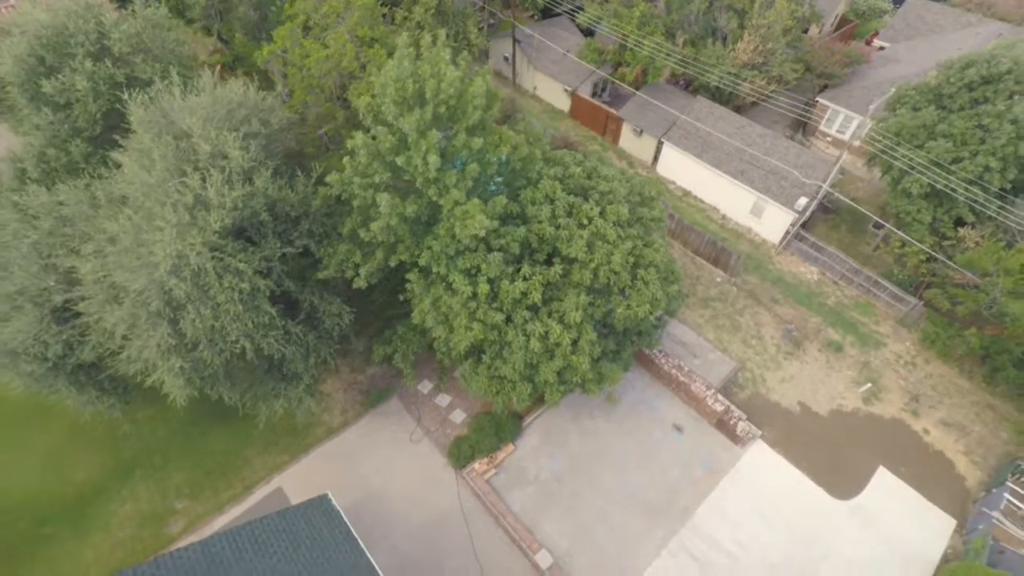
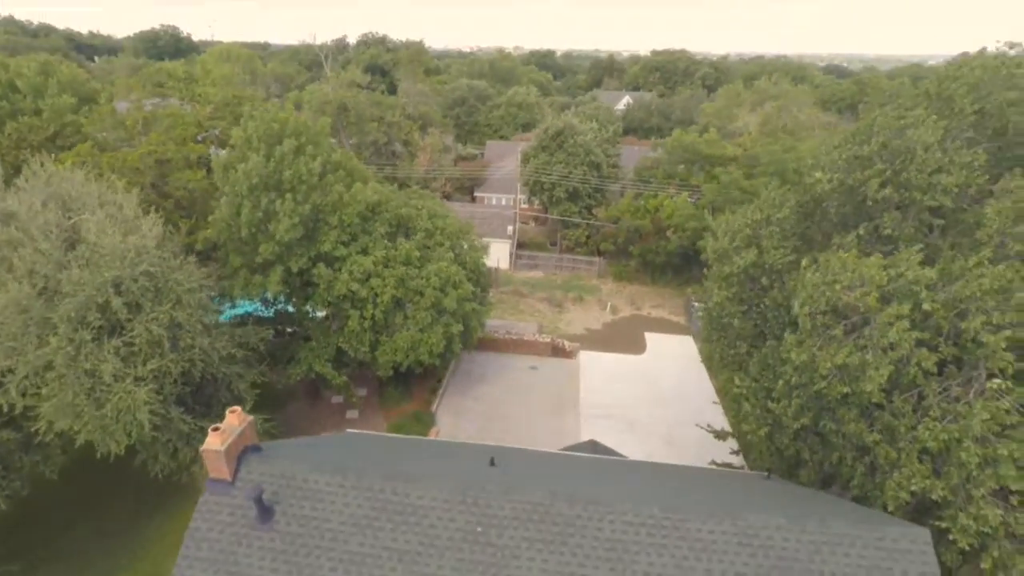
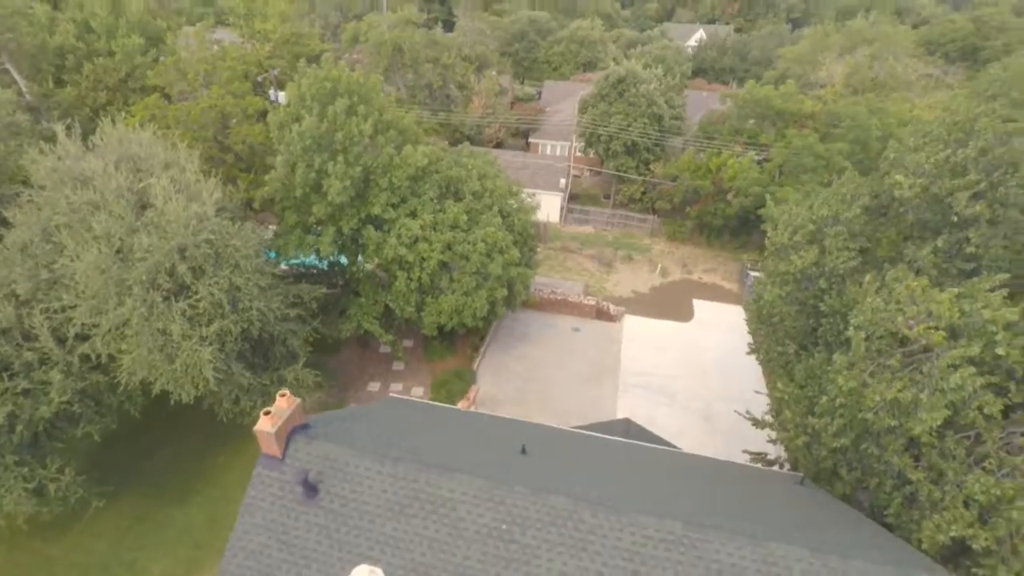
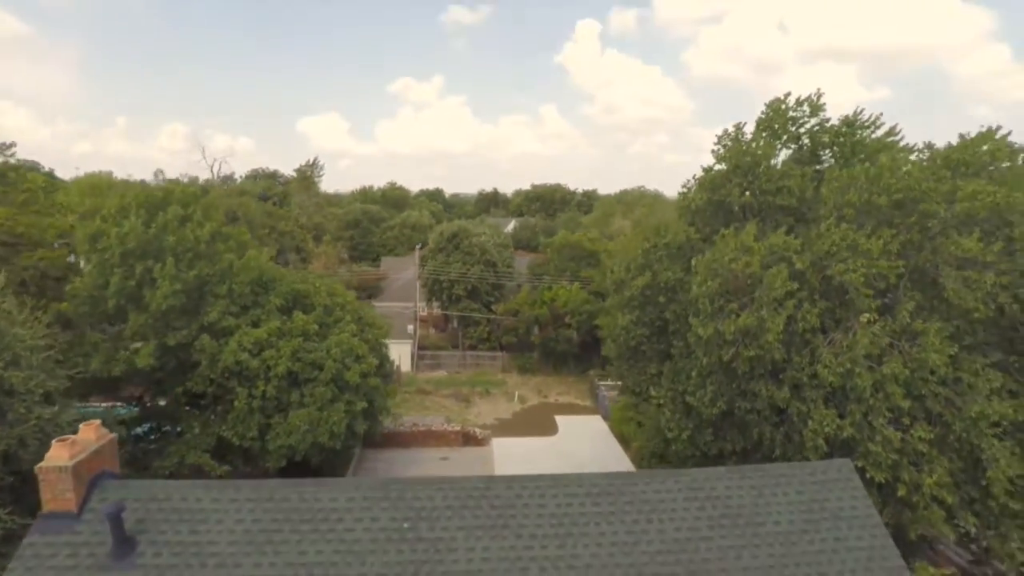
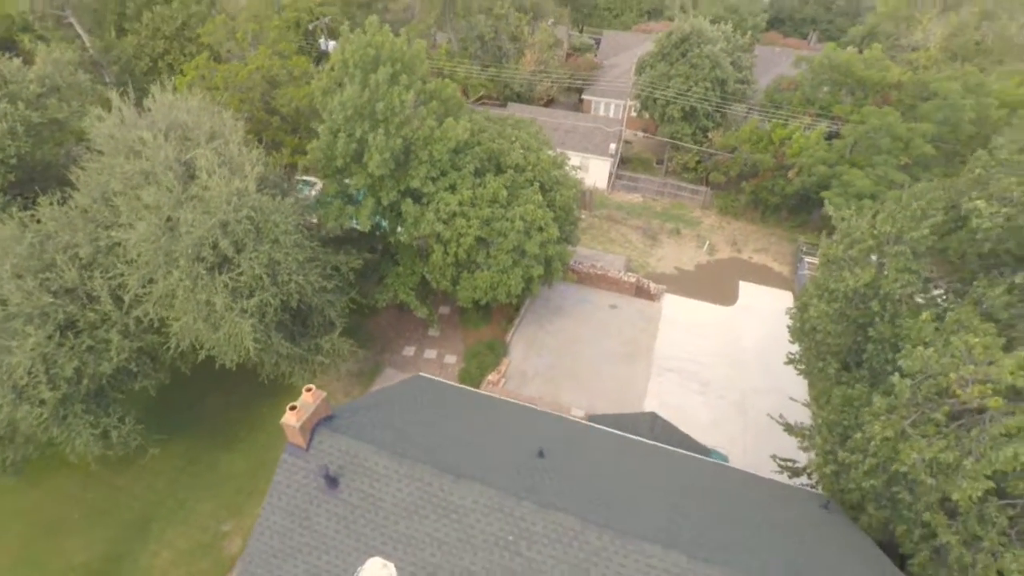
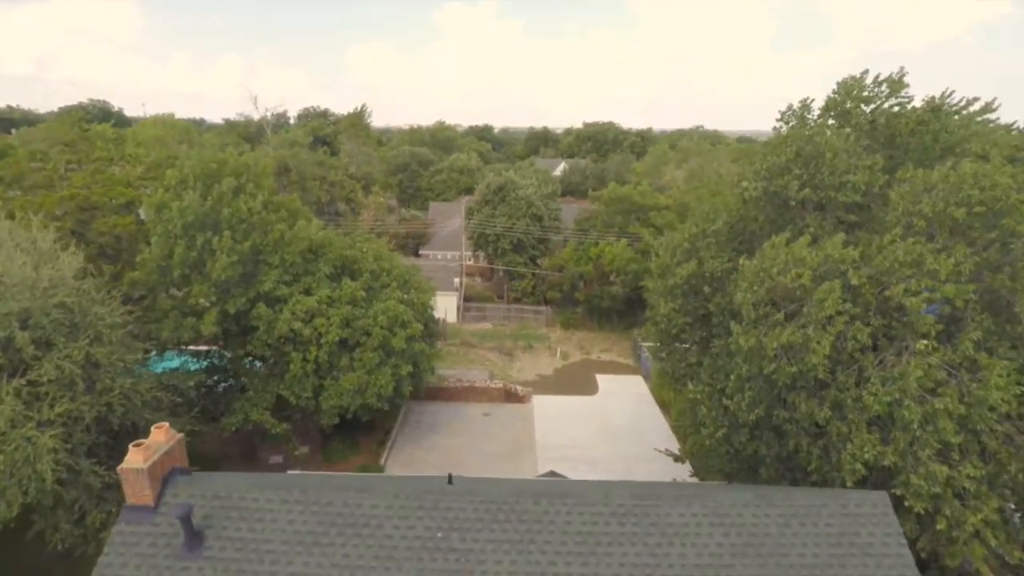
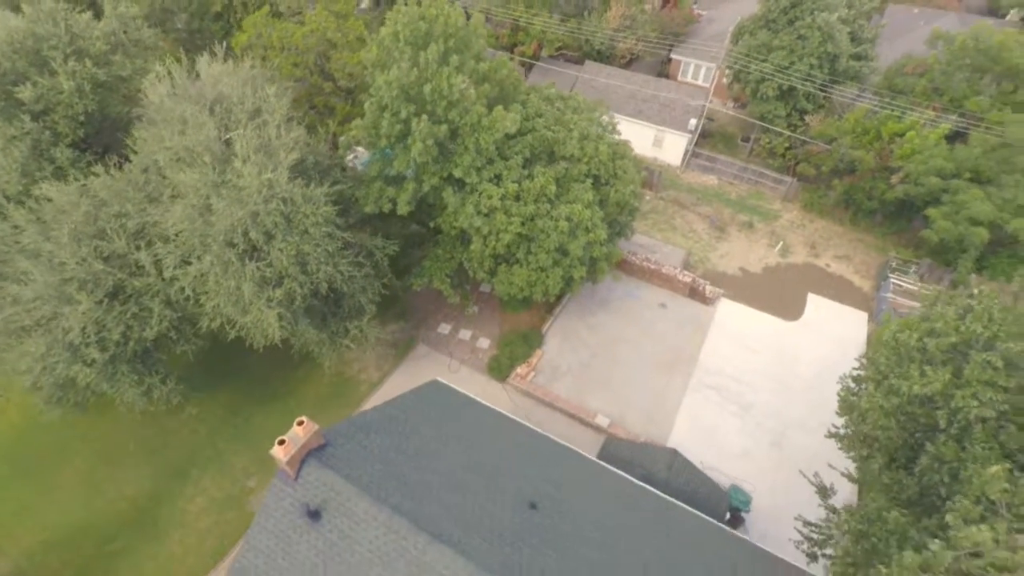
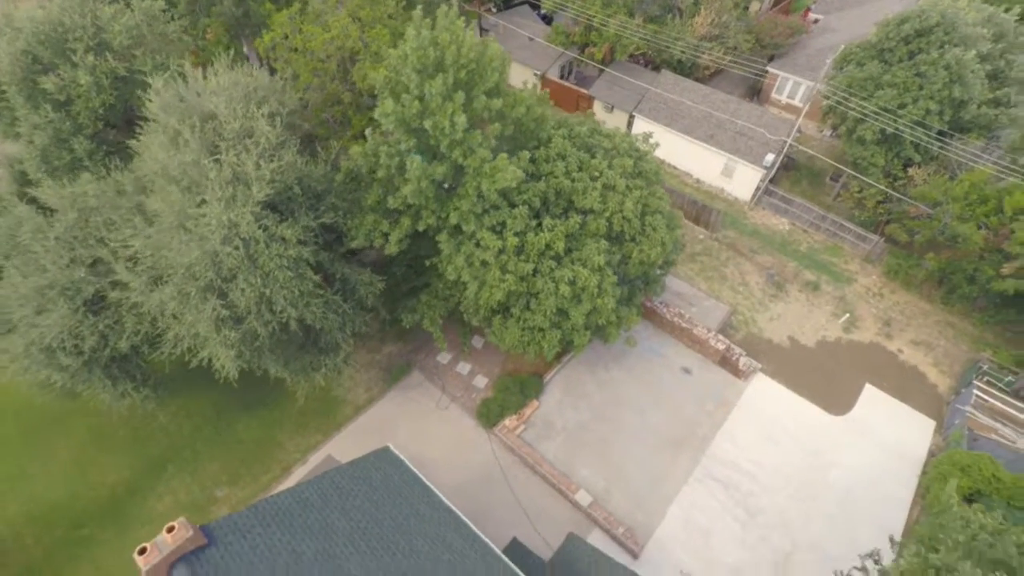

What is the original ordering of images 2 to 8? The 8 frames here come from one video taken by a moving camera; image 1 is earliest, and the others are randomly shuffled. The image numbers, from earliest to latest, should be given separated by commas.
8, 7, 5, 3, 2, 6, 4
